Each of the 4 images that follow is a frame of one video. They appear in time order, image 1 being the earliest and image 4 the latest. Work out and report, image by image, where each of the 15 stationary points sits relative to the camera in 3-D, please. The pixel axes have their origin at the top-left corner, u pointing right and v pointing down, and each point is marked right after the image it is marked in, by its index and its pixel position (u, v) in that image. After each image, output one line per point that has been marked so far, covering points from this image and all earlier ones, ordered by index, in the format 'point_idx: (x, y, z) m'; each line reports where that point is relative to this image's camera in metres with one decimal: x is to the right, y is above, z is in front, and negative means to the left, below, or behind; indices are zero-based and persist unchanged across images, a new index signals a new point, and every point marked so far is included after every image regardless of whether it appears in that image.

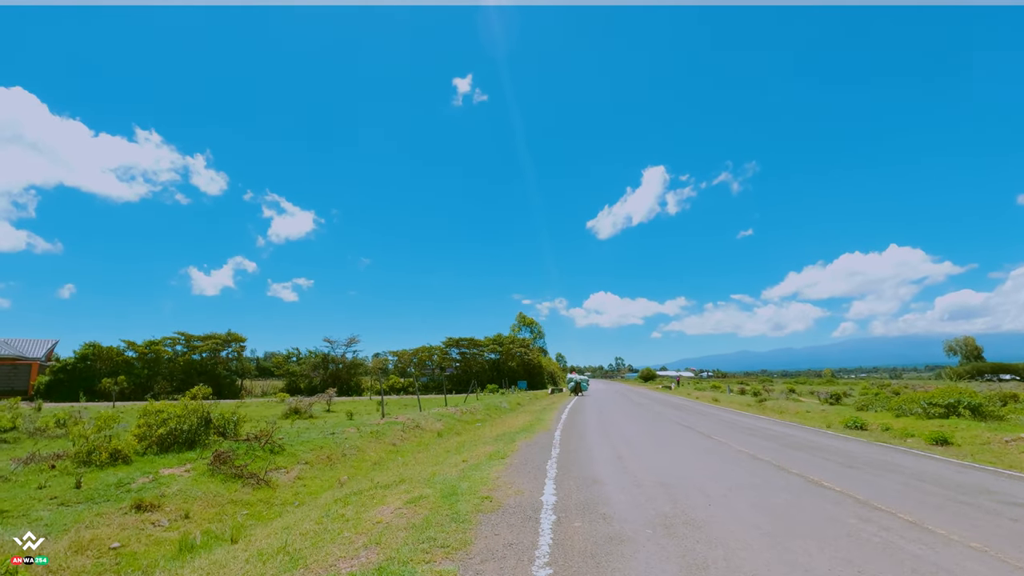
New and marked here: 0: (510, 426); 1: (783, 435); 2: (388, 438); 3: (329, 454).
0: (-0.1, -4.9, +19.0) m
1: (+8.1, -4.3, +15.9) m
2: (-4.4, -5.4, +18.9) m
3: (-5.3, -4.8, +15.3) m
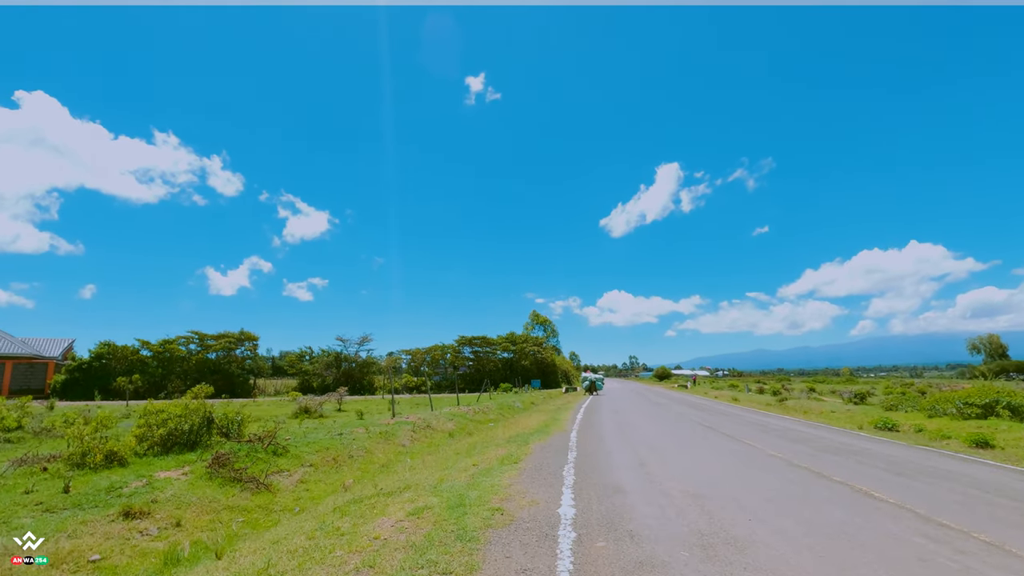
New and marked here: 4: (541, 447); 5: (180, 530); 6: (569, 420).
0: (+0.4, -4.7, +18.3) m
1: (+8.4, -4.1, +14.9) m
2: (-4.0, -5.2, +18.3) m
3: (-4.9, -4.6, +14.7) m
4: (+0.6, -3.6, +12.0) m
5: (-5.2, -3.8, +8.4) m
6: (+2.1, -4.9, +19.8) m
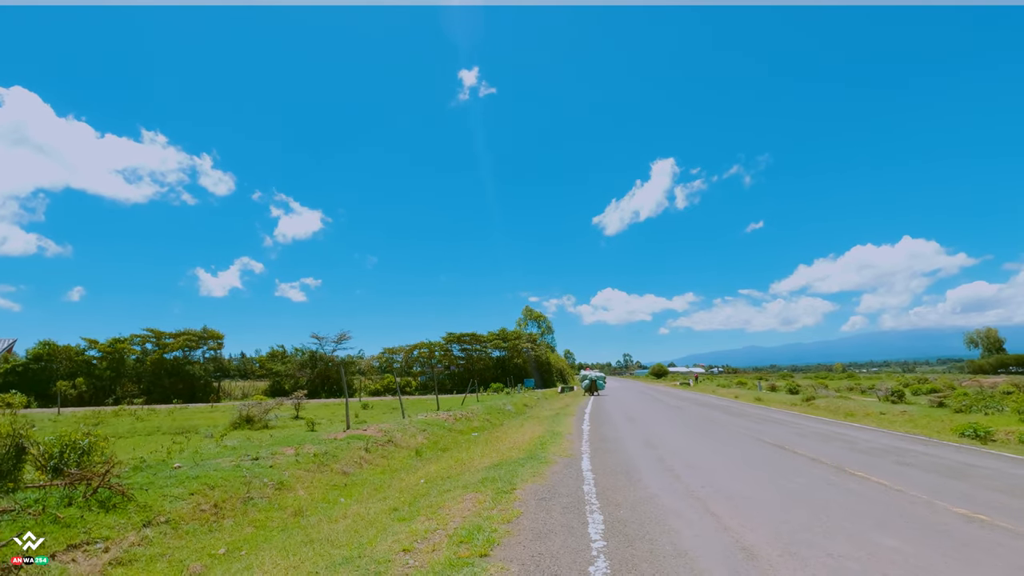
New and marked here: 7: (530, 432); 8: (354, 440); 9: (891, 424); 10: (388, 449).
0: (0.0, -3.9, +13.2) m
1: (+8.1, -3.2, +9.9) m
2: (-4.4, -4.4, +13.2) m
3: (-5.2, -3.8, +9.6) m
4: (+0.3, -2.7, +6.9) m
5: (-5.5, -3.0, +3.3) m
6: (+1.7, -4.0, +14.8) m
7: (+0.5, -4.3, +16.1) m
8: (-4.7, -4.5, +16.0) m
9: (+14.1, -5.1, +20.0) m
10: (-3.6, -4.7, +15.5) m
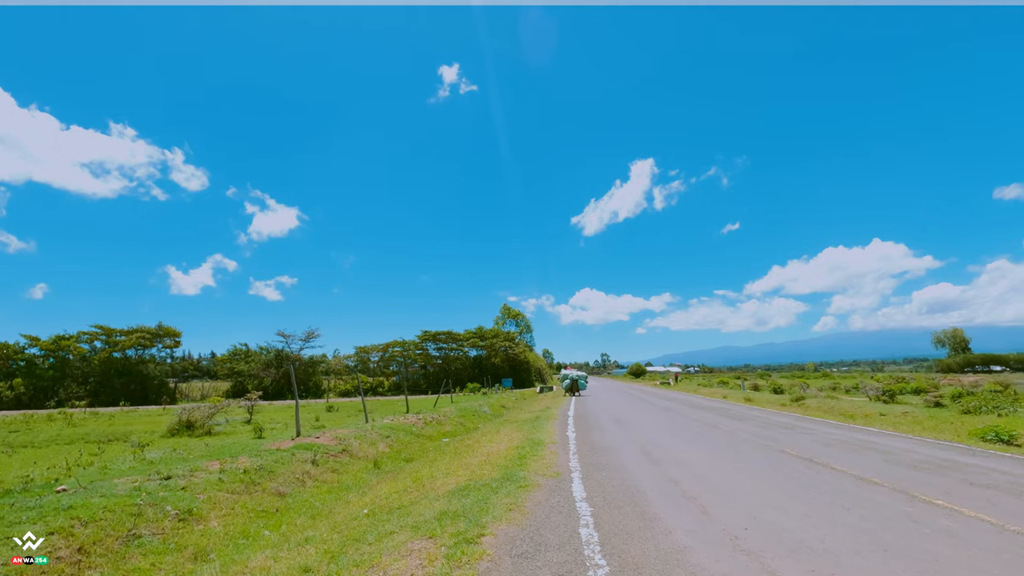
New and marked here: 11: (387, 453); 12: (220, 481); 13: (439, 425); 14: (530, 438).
0: (-0.5, -3.5, +11.0) m
1: (+7.6, -2.9, +8.1) m
2: (-4.9, -4.0, +10.8) m
3: (-5.6, -3.4, +7.1) m
4: (0.0, -2.3, +4.7) m
5: (-5.7, -2.6, +0.9) m
6: (+1.1, -3.6, +12.7) m
7: (-0.2, -4.0, +13.9) m
8: (-5.4, -4.1, +13.6) m
9: (+13.3, -4.8, +18.4) m
10: (-4.2, -4.2, +13.2) m
11: (-3.5, -4.5, +14.7) m
12: (-5.7, -3.8, +10.4) m
13: (-2.7, -5.0, +19.3) m
14: (+0.5, -3.8, +13.6) m
